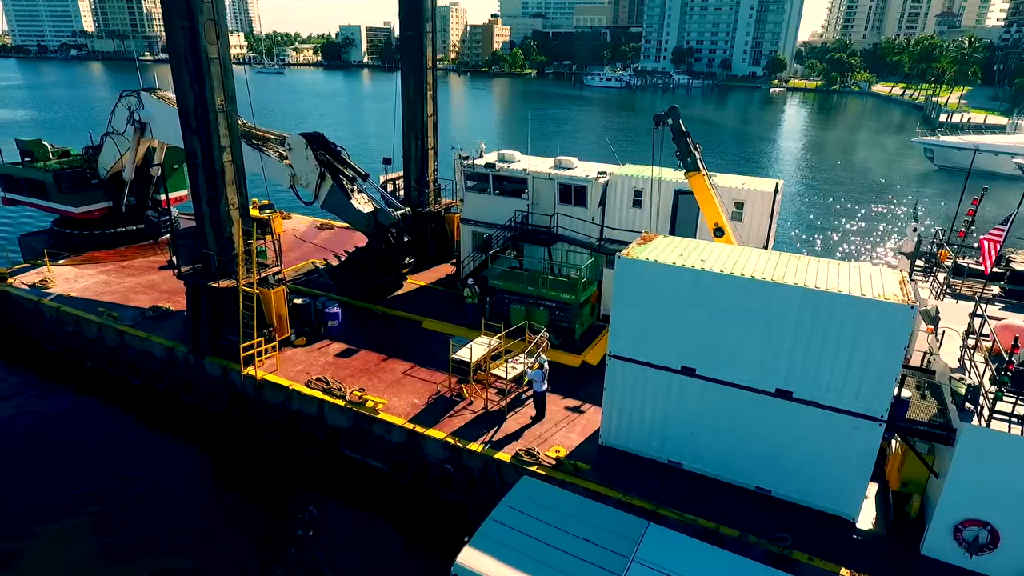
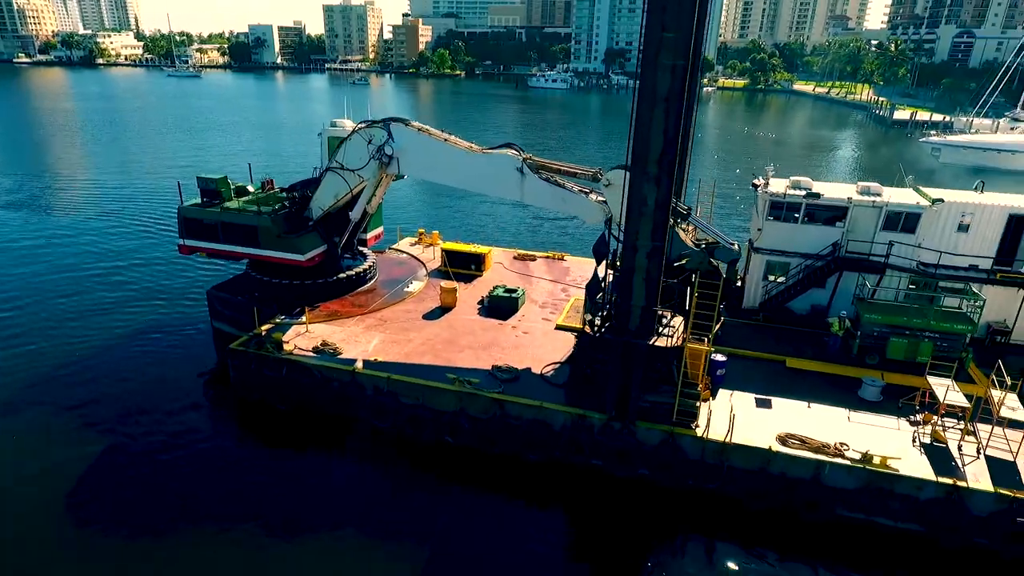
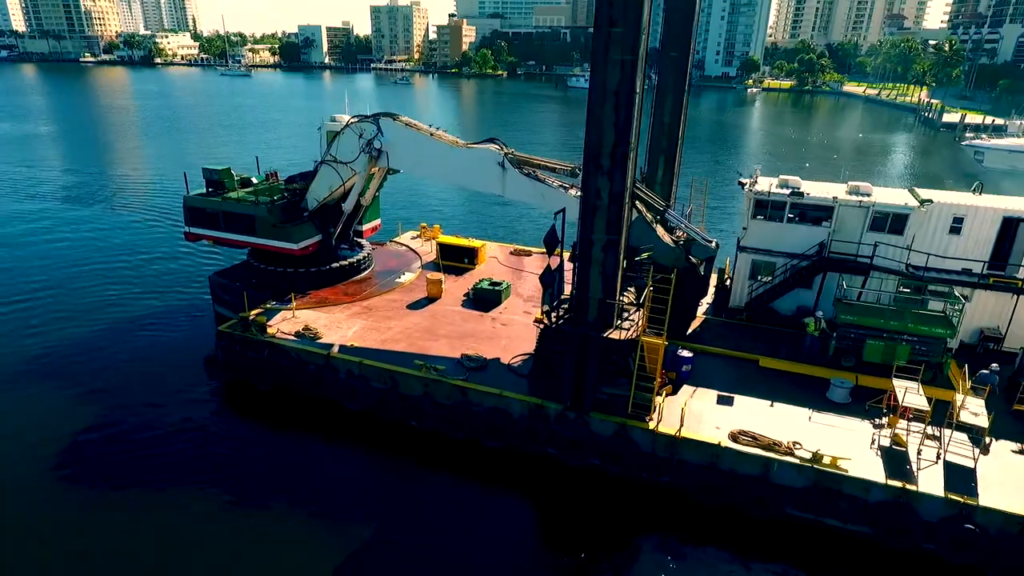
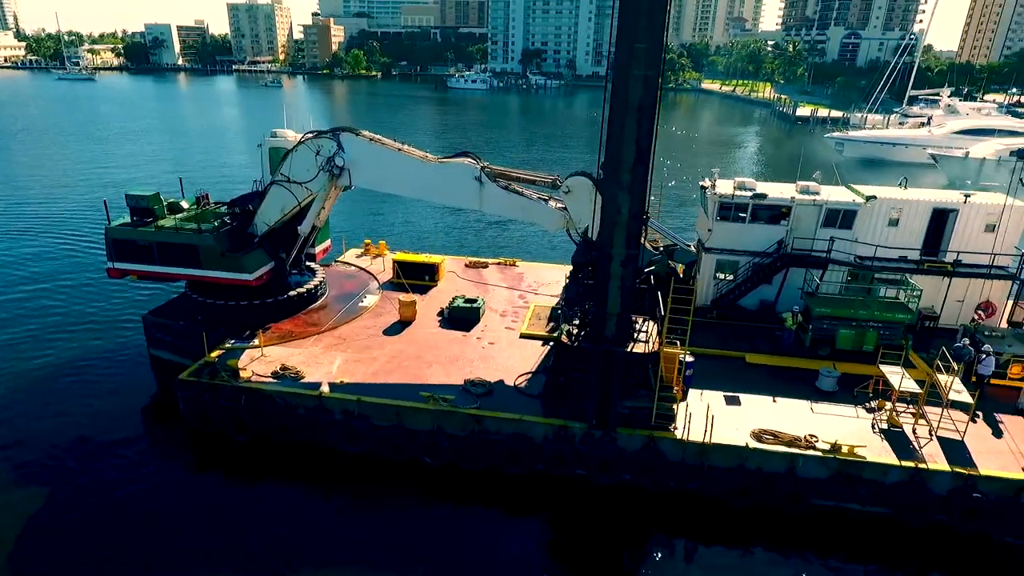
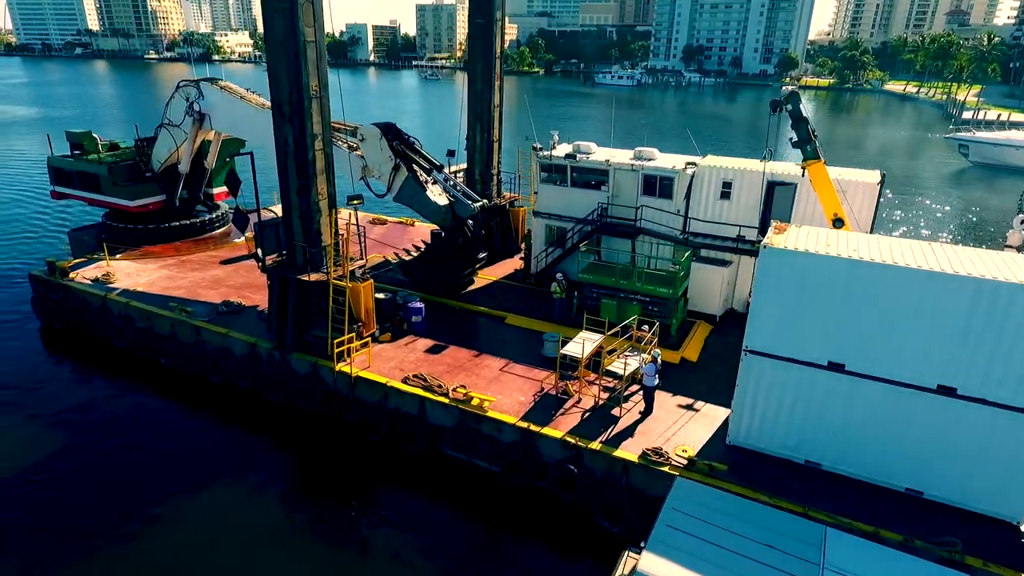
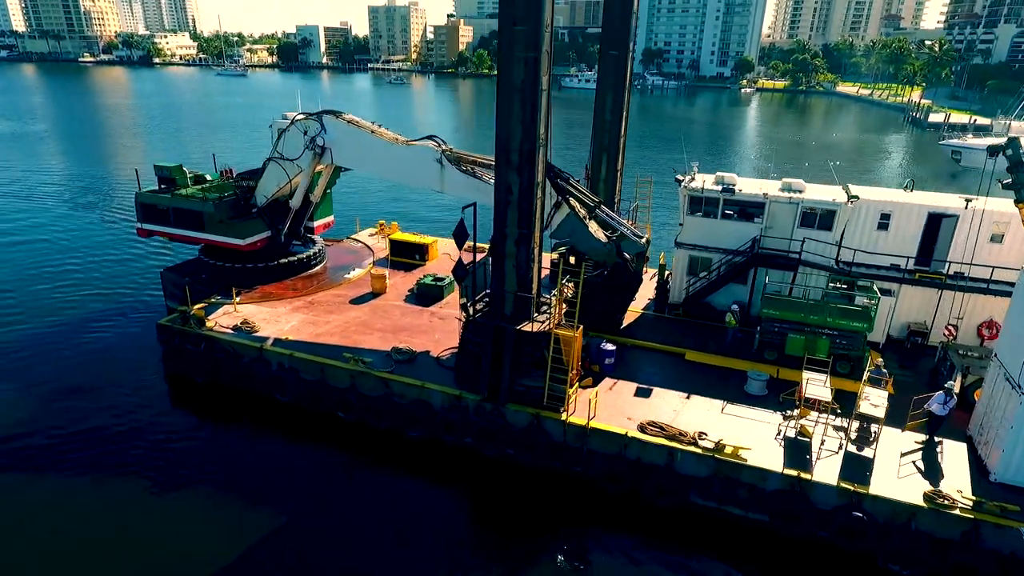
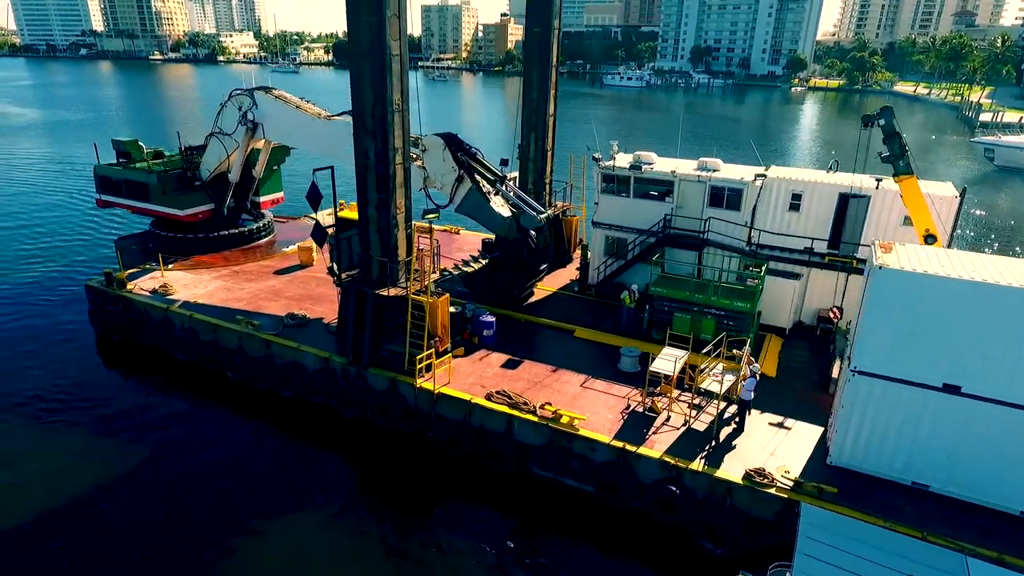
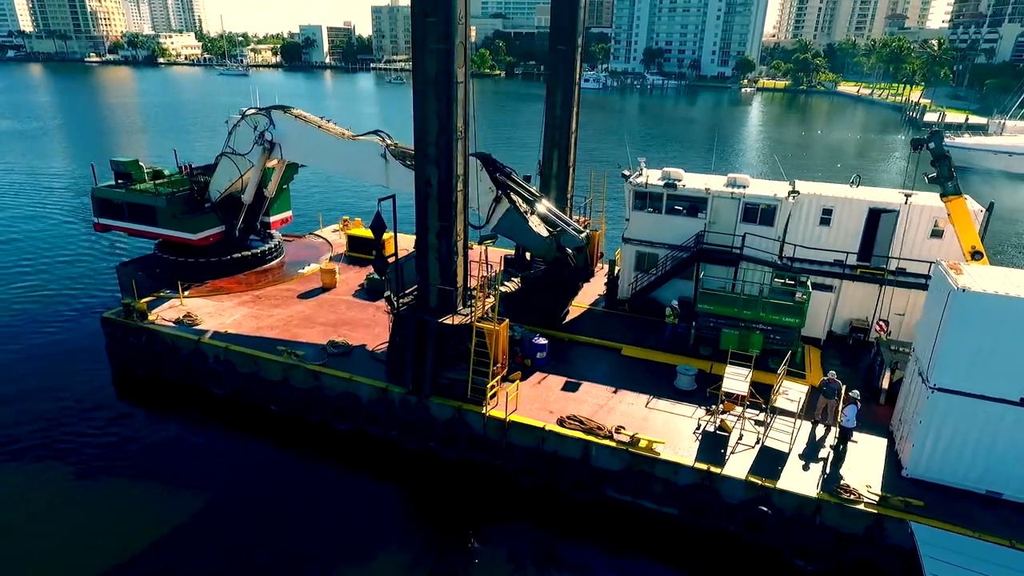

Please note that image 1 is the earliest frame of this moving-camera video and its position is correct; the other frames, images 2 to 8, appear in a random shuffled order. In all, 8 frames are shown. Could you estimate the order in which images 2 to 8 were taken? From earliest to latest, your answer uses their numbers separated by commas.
5, 7, 8, 6, 3, 2, 4
